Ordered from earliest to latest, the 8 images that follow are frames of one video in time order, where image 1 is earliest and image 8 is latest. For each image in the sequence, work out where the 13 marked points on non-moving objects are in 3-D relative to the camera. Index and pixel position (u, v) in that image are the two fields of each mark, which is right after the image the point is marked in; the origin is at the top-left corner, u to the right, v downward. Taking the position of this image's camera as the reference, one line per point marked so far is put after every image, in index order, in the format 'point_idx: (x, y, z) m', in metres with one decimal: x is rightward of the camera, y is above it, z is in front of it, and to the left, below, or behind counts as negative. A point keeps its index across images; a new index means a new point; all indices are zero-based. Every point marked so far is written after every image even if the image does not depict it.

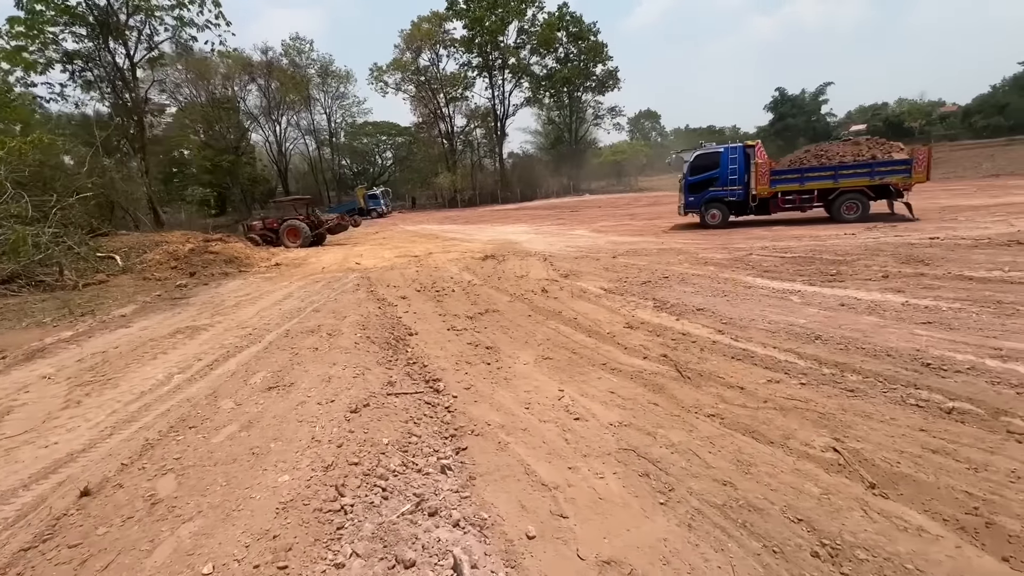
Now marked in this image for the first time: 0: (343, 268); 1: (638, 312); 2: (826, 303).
0: (-5.4, +0.6, +14.9) m
1: (+2.1, -0.4, +8.0) m
2: (+5.1, -0.2, +7.6) m
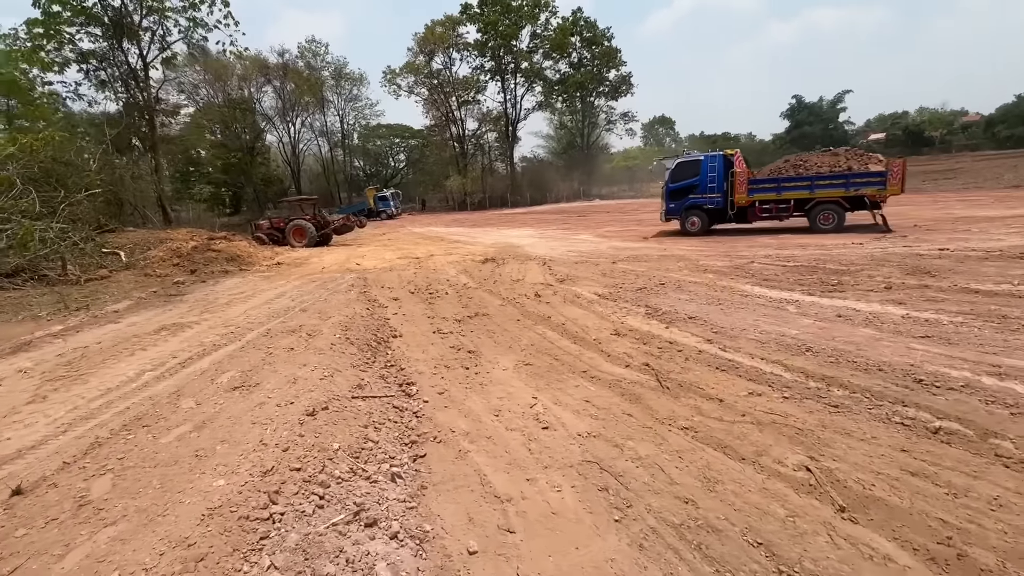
0: (-5.4, +0.6, +14.9) m
1: (+1.9, -0.5, +7.8) m
2: (+4.9, -0.4, +7.4) m
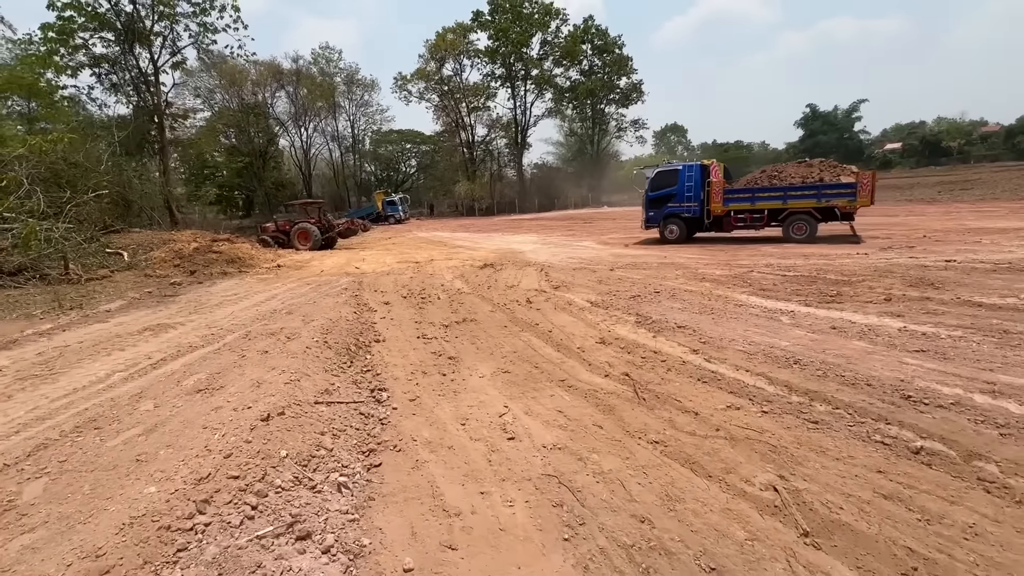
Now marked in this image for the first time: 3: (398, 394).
0: (-5.5, +0.5, +14.9) m
1: (+1.7, -0.6, +7.6) m
2: (+4.7, -0.6, +7.2) m
3: (-1.3, -1.2, +5.2) m
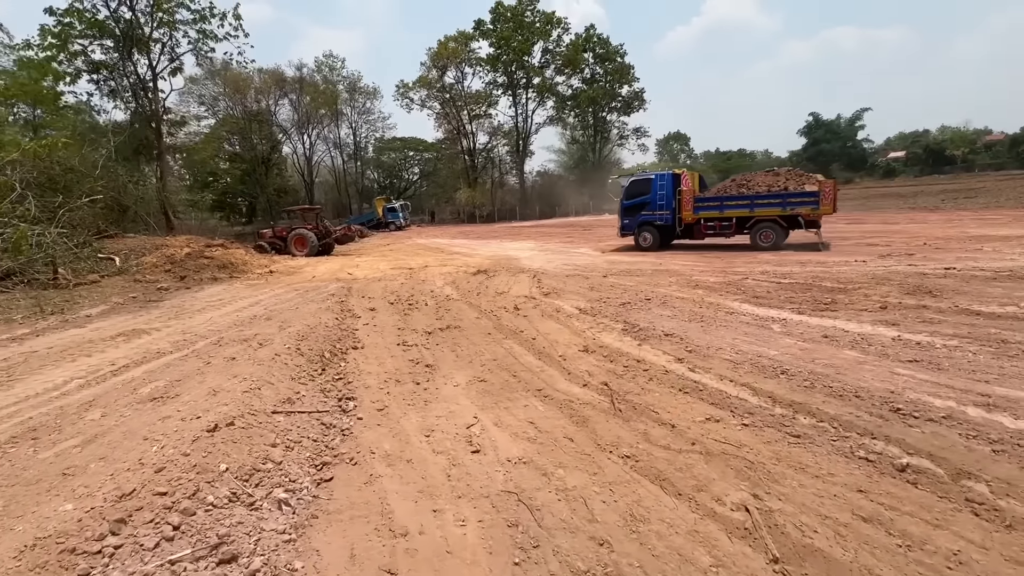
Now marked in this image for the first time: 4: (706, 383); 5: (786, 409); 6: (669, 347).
0: (-5.7, +0.3, +14.7) m
1: (+1.4, -0.7, +7.4) m
2: (+4.4, -0.7, +6.9) m
3: (-1.6, -1.2, +5.0) m
4: (+2.2, -1.1, +5.2) m
5: (+2.6, -1.2, +4.5) m
6: (+2.2, -0.8, +6.6) m
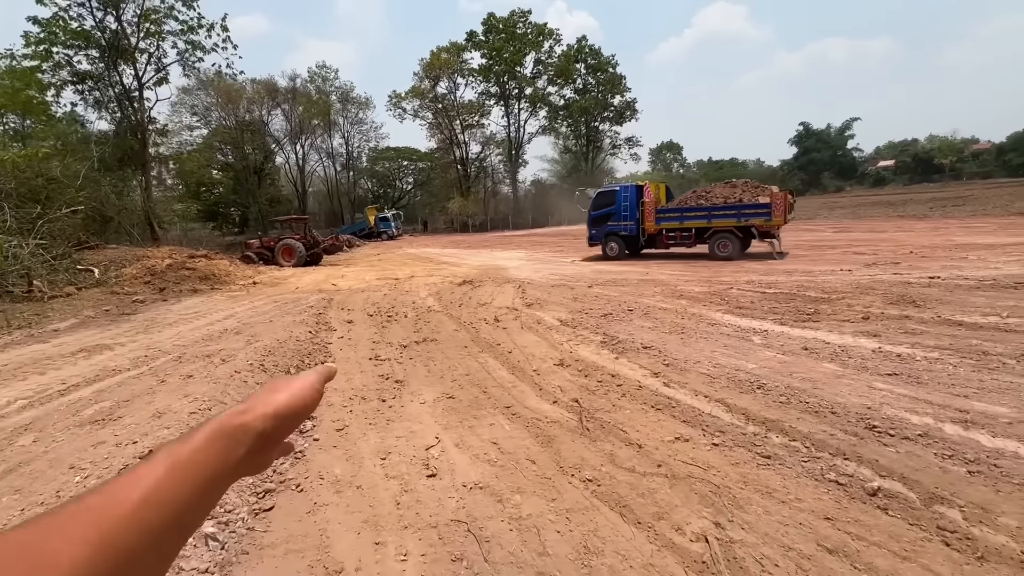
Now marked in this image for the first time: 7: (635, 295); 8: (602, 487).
0: (-6.1, 0.0, +14.5) m
1: (+1.0, -0.9, +7.3) m
2: (+4.0, -0.8, +6.8) m
3: (-1.9, -1.4, +4.8) m
4: (+1.8, -1.2, +5.1) m
5: (+2.3, -1.3, +4.3) m
6: (+1.9, -1.0, +6.5) m
7: (+3.0, -0.2, +11.3) m
8: (+0.7, -1.5, +3.5) m
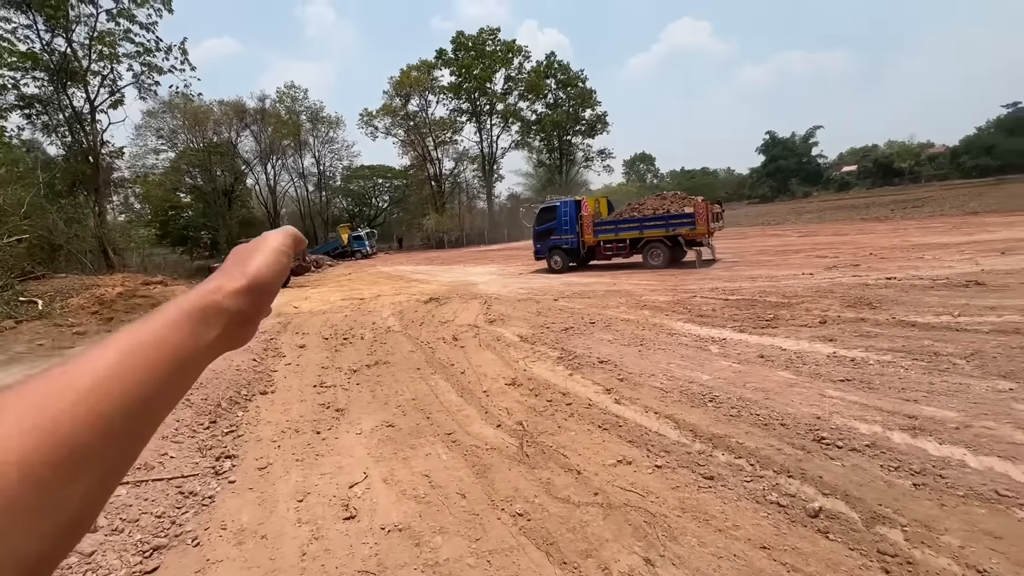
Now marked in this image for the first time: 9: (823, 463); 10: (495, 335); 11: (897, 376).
0: (-7.1, -0.7, +14.0) m
1: (+0.3, -1.2, +7.0) m
2: (+3.3, -0.9, +6.7) m
3: (-2.5, -1.6, +4.4) m
4: (+1.2, -1.3, +4.9) m
5: (+1.7, -1.4, +4.1) m
6: (+1.2, -1.2, +6.2) m
7: (+2.1, -0.4, +11.1) m
8: (+0.1, -1.6, +3.3) m
9: (+2.4, -1.4, +3.6) m
10: (-0.3, -0.9, +9.2) m
11: (+4.4, -1.0, +5.4) m
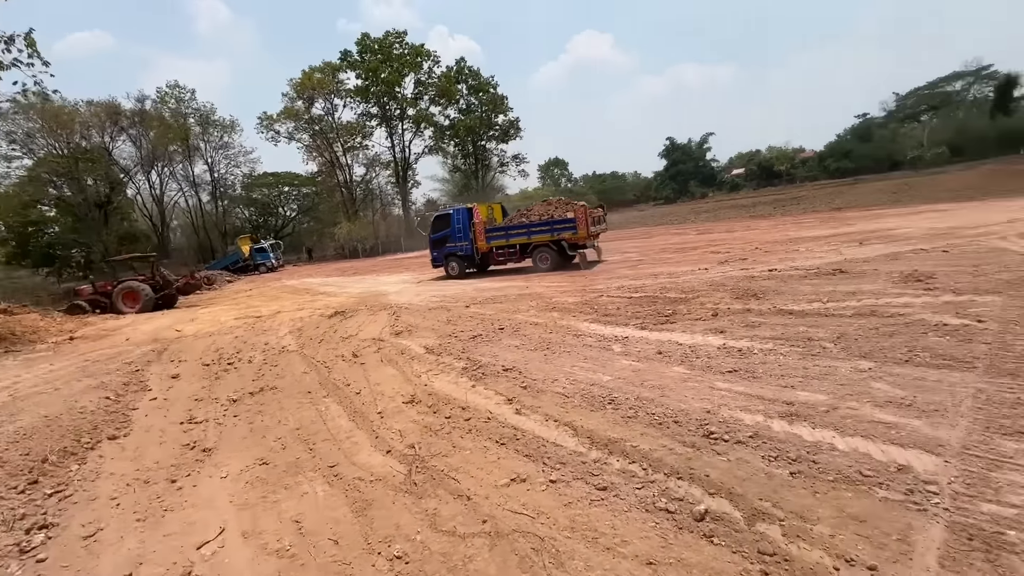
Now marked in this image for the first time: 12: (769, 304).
0: (-9.6, -1.3, +12.3) m
1: (-1.1, -1.3, +6.6) m
2: (+1.9, -0.9, +6.8) m
3: (-3.4, -1.9, +3.6) m
4: (+0.2, -1.4, +4.6) m
5: (+0.8, -1.4, +4.0) m
6: (-0.1, -1.2, +6.0) m
7: (0.0, -0.5, +11.0) m
8: (-0.6, -1.7, +2.9) m
9: (+1.5, -1.3, +3.6) m
10: (-2.1, -1.1, +8.7) m
11: (+3.2, -0.9, +5.7) m
12: (+4.7, -0.3, +8.6) m
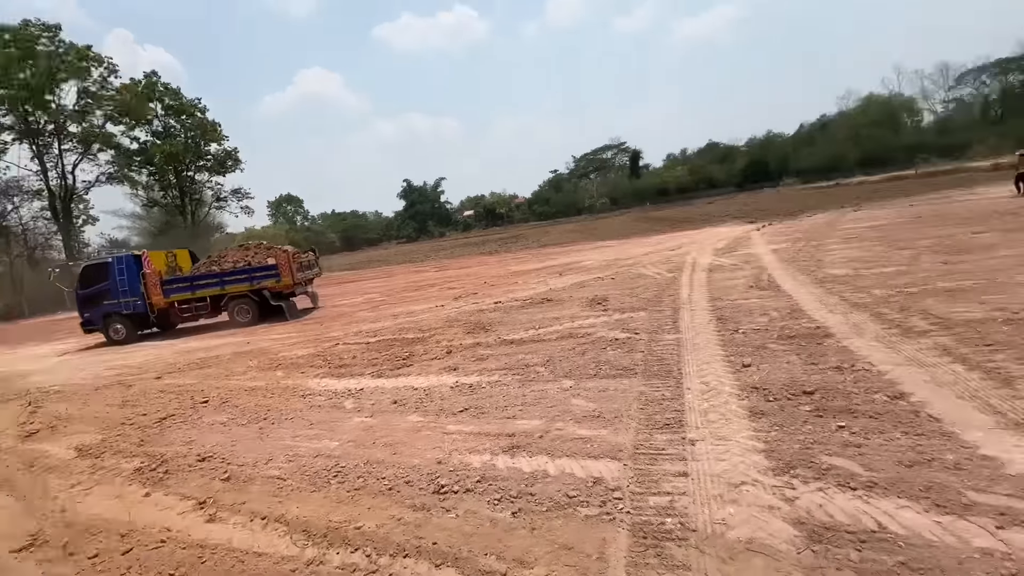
0: (-14.4, -3.2, +5.3) m
1: (-4.3, -2.1, +4.7) m
2: (-1.8, -1.6, +6.3) m
3: (-4.8, -2.5, +0.9) m
4: (-2.2, -1.9, +3.6) m
5: (-1.4, -1.8, +3.3) m
6: (-3.1, -1.9, +4.6) m
7: (-5.6, -1.7, +9.0) m
8: (-2.0, -2.1, +1.7) m
9: (-0.5, -1.7, +3.4) m
10: (-6.2, -2.2, +5.9) m
11: (-0.1, -1.4, +6.0) m
12: (-0.3, -0.9, +9.4) m
